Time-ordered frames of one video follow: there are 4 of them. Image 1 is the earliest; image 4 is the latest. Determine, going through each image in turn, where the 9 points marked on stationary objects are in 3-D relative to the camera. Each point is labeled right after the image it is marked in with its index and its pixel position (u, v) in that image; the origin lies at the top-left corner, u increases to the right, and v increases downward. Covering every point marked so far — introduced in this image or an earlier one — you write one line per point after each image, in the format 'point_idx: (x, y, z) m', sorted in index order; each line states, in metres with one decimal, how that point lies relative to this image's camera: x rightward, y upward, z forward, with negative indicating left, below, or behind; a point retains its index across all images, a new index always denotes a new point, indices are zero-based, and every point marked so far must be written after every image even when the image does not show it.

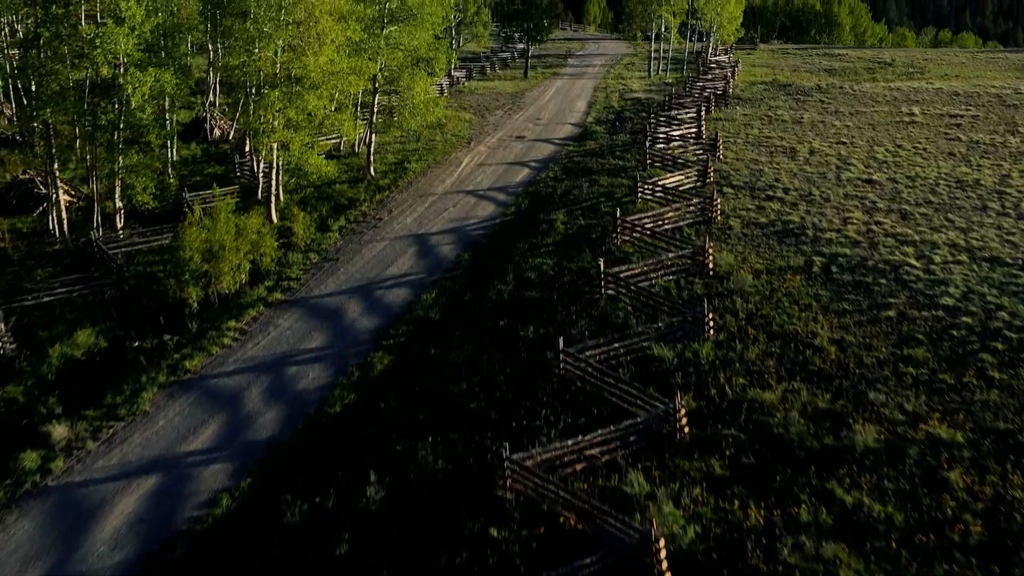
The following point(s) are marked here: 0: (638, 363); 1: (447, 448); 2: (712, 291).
0: (+2.3, -1.4, +16.7) m
1: (-1.1, -2.6, +14.9) m
2: (+4.3, -0.1, +19.3) m
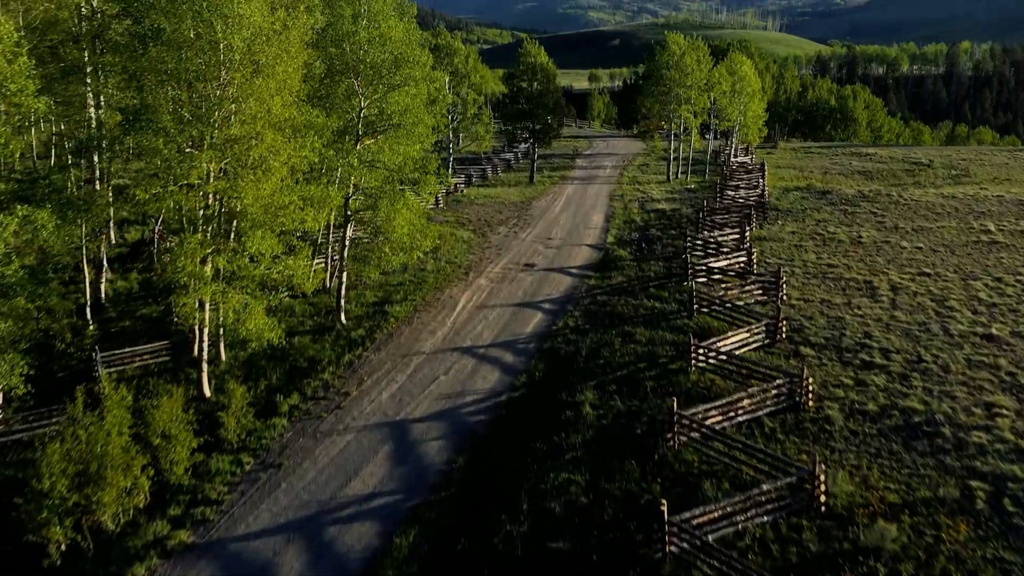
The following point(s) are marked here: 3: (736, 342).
0: (+2.6, -4.7, +9.9) m
1: (-0.8, -5.8, +8.0) m
2: (+4.5, -3.6, +12.6) m
3: (+4.9, -1.2, +19.8) m
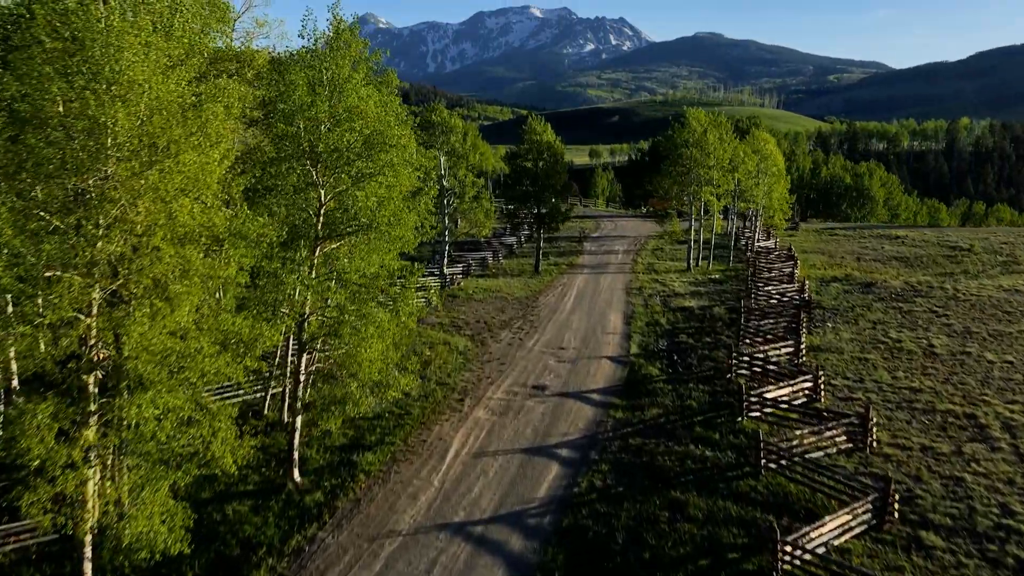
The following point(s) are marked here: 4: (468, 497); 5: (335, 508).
0: (+2.7, -6.5, +4.0) m
1: (-0.7, -7.4, +2.0) m
2: (+4.7, -5.7, +6.8) m
3: (+5.1, -3.8, +14.2) m
4: (-0.8, -4.0, +17.1) m
5: (-3.3, -4.1, +16.7) m
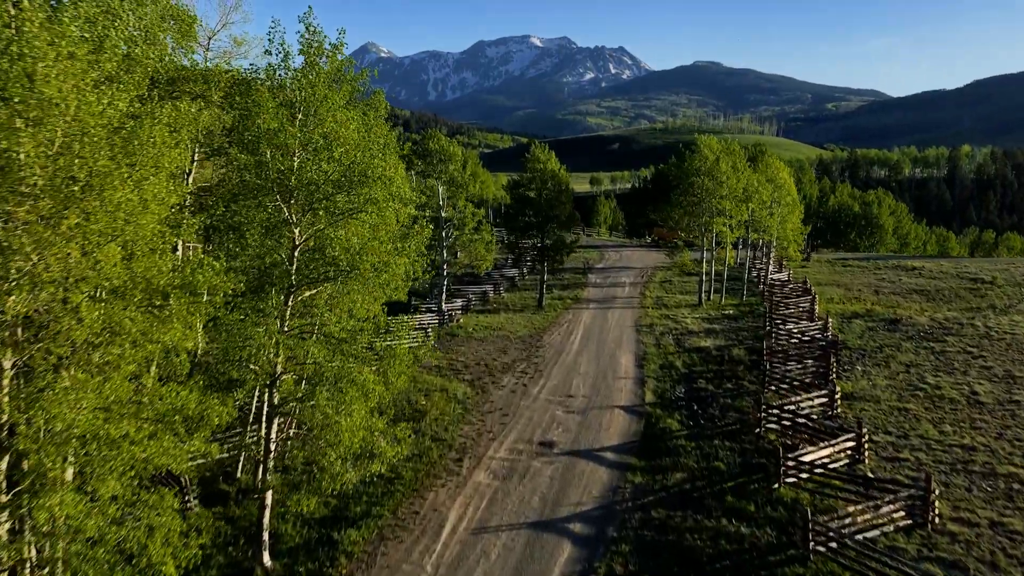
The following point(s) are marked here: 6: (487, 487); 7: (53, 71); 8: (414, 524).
0: (+2.8, -7.0, +1.4) m
1: (-0.6, -7.8, -0.6) m
2: (+4.7, -6.2, +4.2) m
3: (+5.2, -4.6, +11.7) m
4: (-0.7, -4.8, +14.6) m
5: (-3.2, -4.9, +14.2) m
6: (-0.5, -4.1, +18.7) m
7: (-4.9, +2.3, +9.5) m
8: (-1.9, -4.4, +16.9) m
